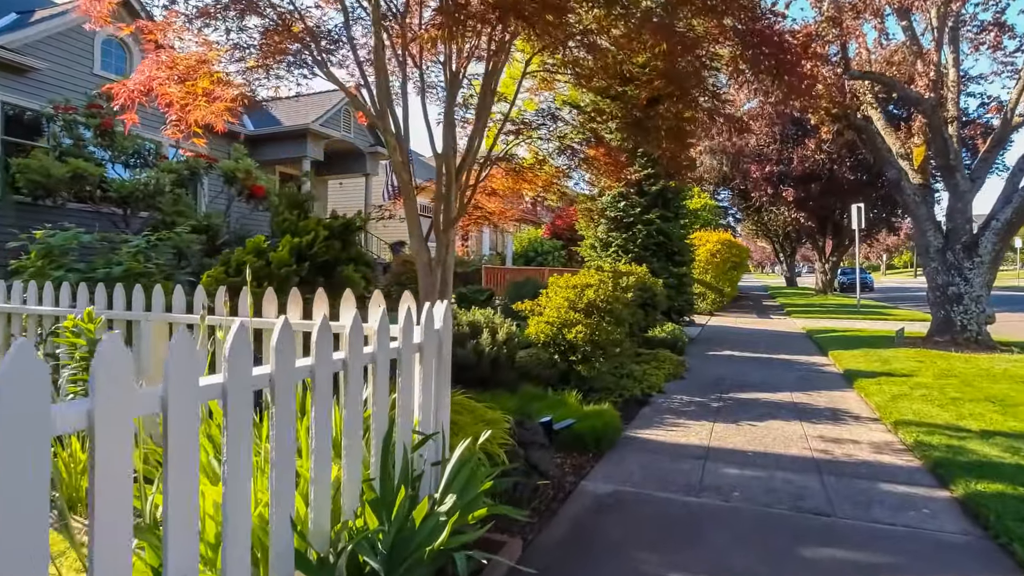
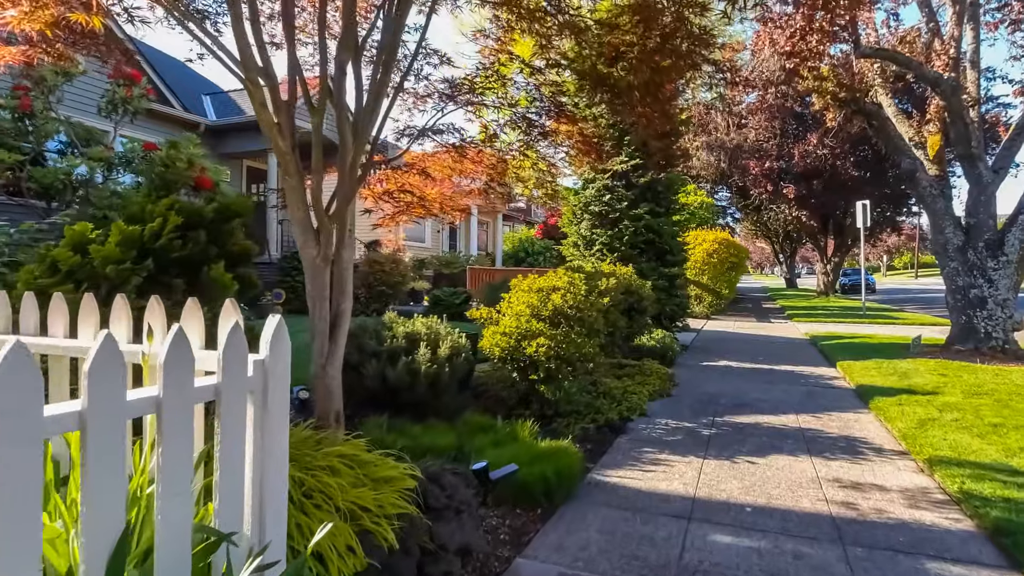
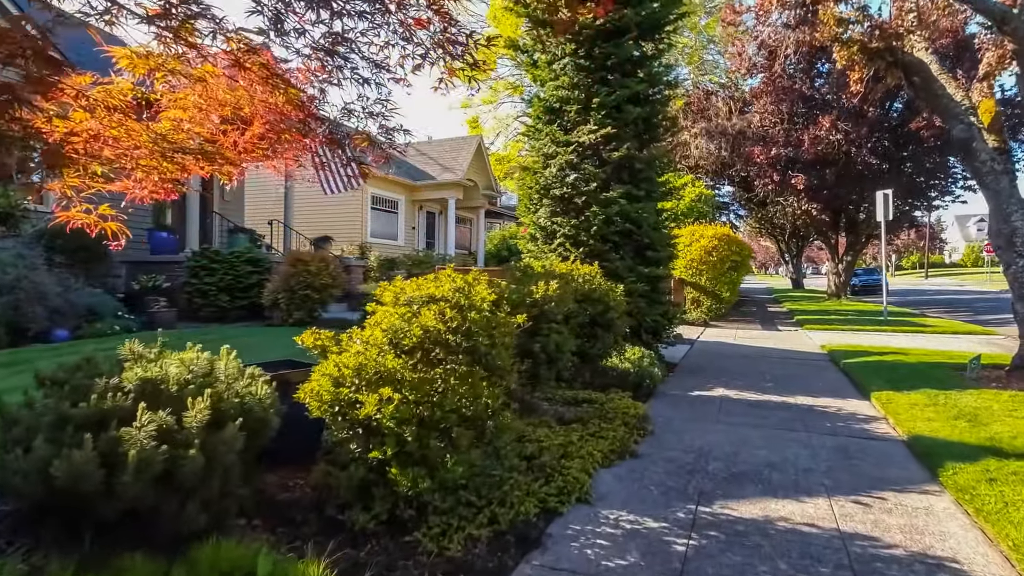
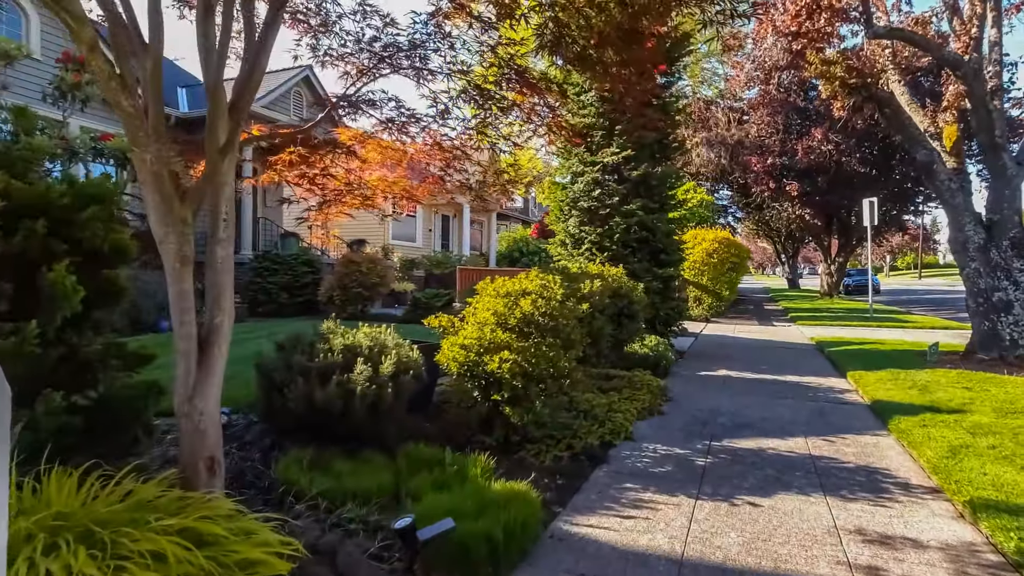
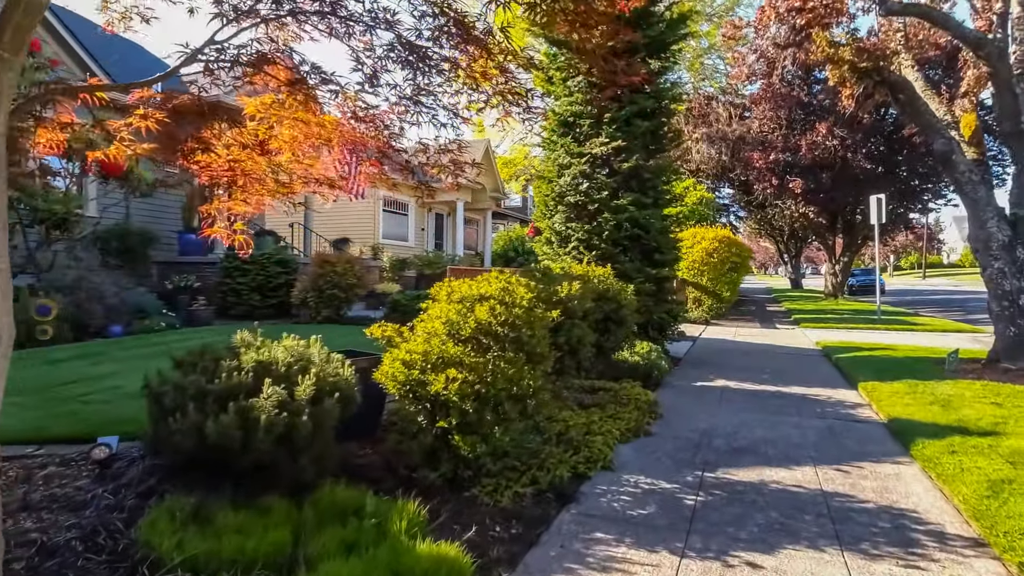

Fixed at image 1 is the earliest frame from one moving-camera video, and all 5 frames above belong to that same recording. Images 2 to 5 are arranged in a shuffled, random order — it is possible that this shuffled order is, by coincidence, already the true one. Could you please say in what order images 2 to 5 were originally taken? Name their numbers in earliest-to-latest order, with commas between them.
2, 4, 5, 3
